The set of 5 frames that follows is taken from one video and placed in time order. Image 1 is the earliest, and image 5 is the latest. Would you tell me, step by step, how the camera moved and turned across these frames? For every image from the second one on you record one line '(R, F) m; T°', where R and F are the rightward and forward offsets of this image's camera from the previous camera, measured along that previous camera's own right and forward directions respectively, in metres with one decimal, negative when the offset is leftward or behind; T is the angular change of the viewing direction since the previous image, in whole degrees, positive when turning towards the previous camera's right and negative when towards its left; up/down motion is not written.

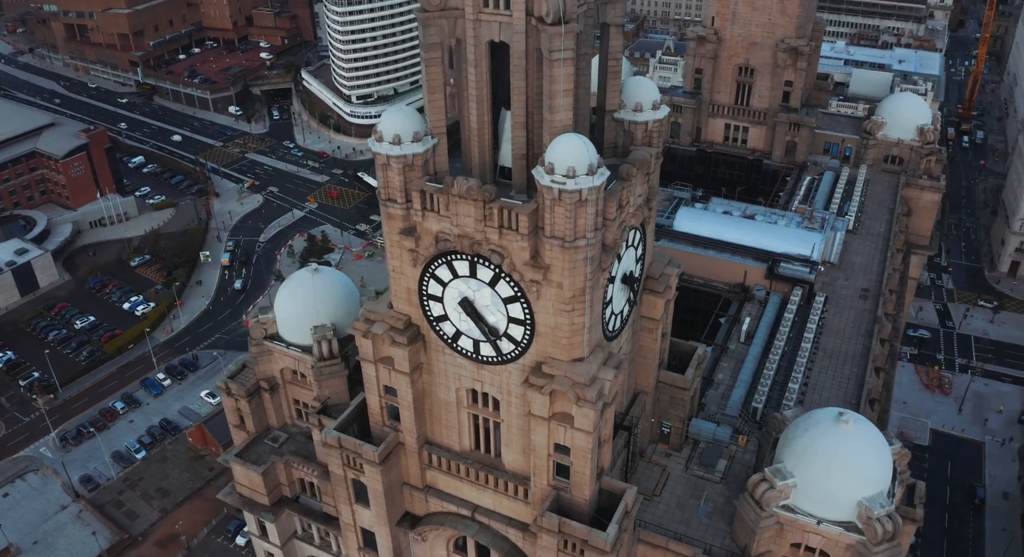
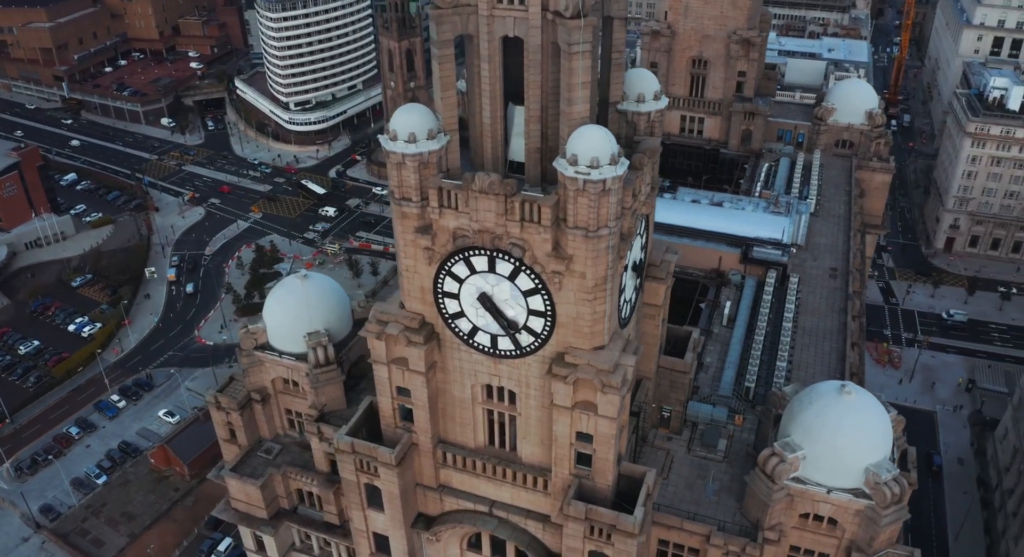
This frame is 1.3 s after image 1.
(-3.7, -0.1) m; +5°
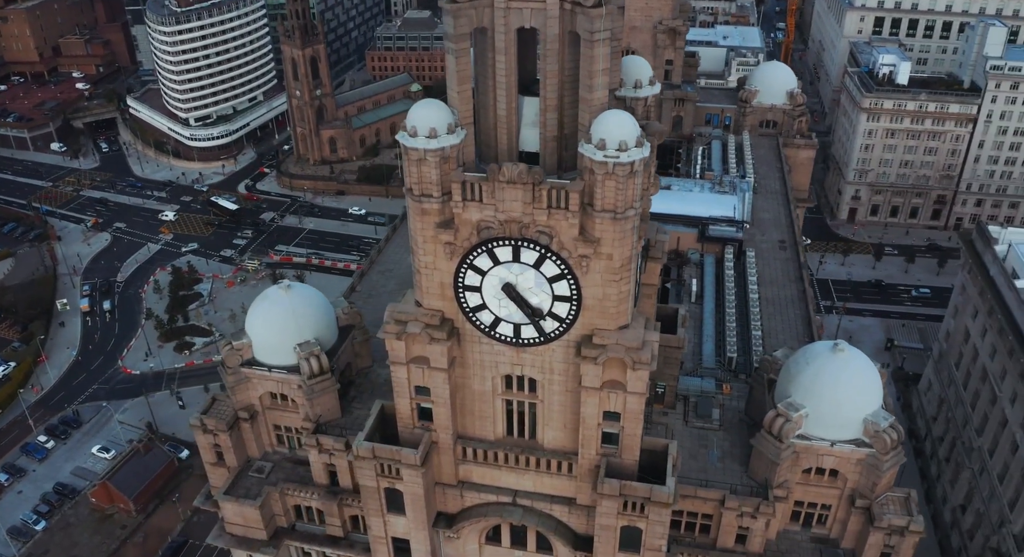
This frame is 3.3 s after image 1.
(-5.6, -0.1) m; +7°
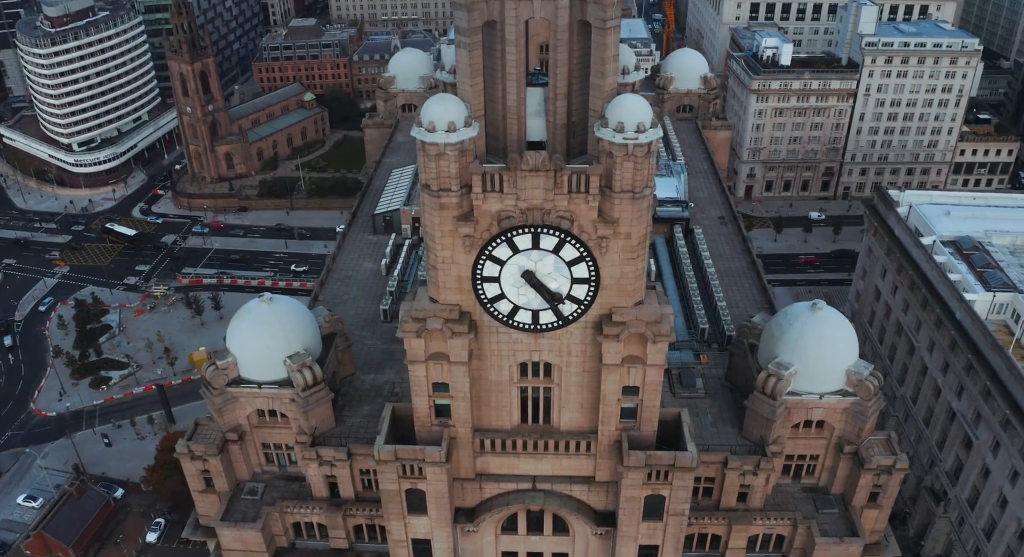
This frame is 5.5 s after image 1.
(-6.0, -0.3) m; +8°
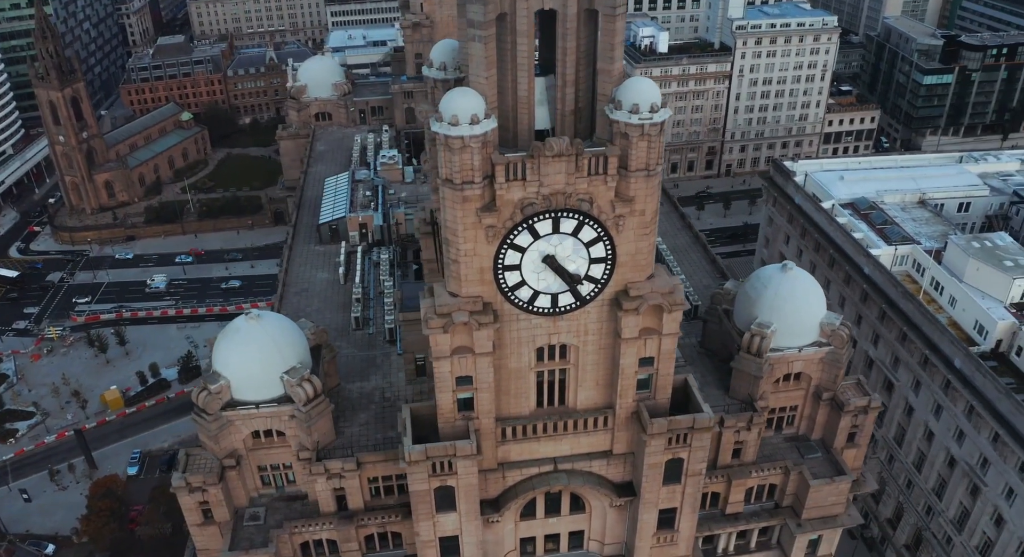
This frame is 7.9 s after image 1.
(-6.8, -0.4) m; +8°
